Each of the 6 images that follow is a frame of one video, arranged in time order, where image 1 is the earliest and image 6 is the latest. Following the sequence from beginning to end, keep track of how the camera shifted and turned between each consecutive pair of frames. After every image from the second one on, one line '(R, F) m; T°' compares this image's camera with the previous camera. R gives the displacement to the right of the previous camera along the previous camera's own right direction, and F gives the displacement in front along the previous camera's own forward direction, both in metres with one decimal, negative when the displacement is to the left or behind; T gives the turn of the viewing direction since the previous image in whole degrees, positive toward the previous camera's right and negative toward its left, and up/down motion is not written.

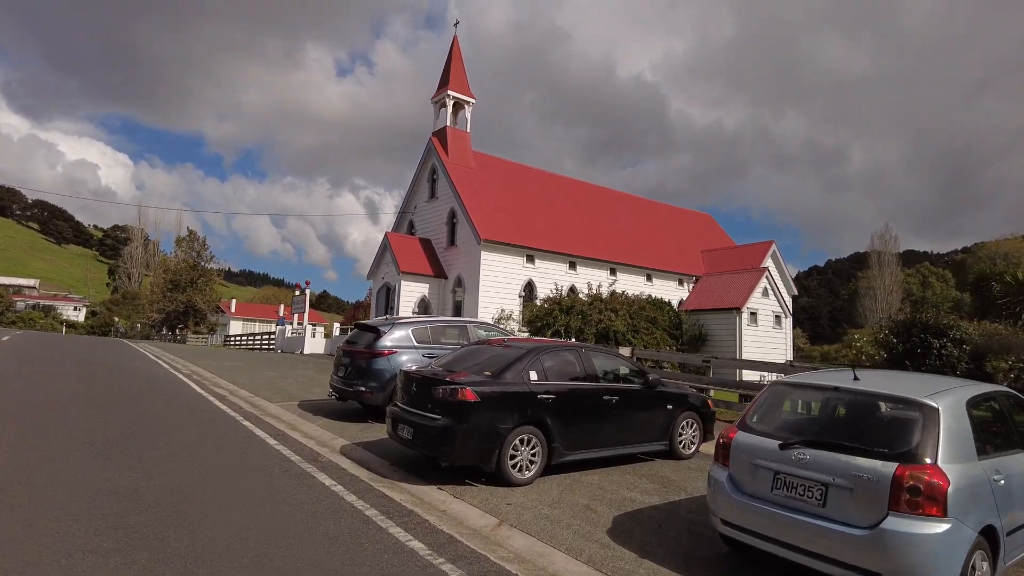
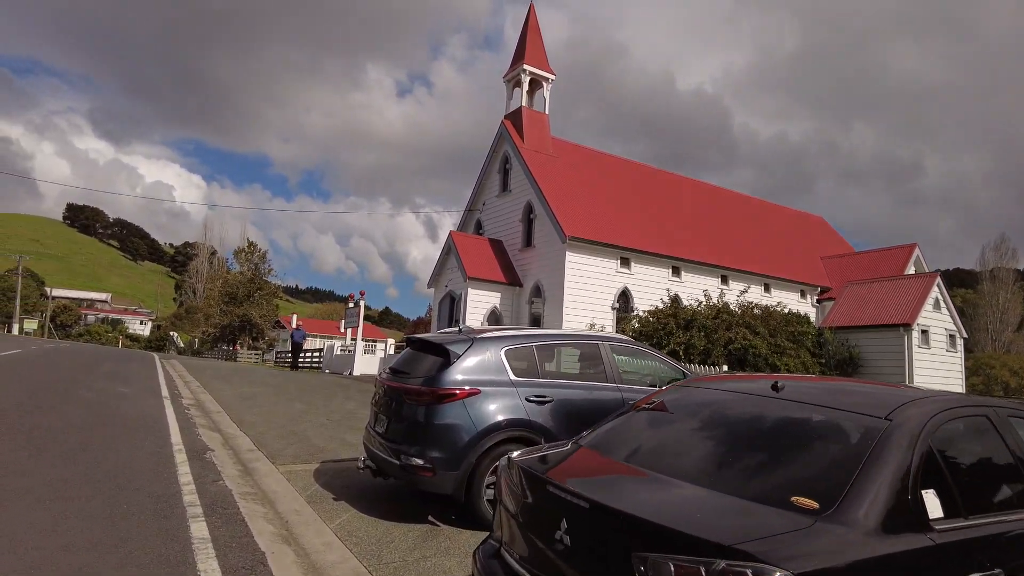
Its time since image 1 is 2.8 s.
(-1.1, +4.9) m; -5°
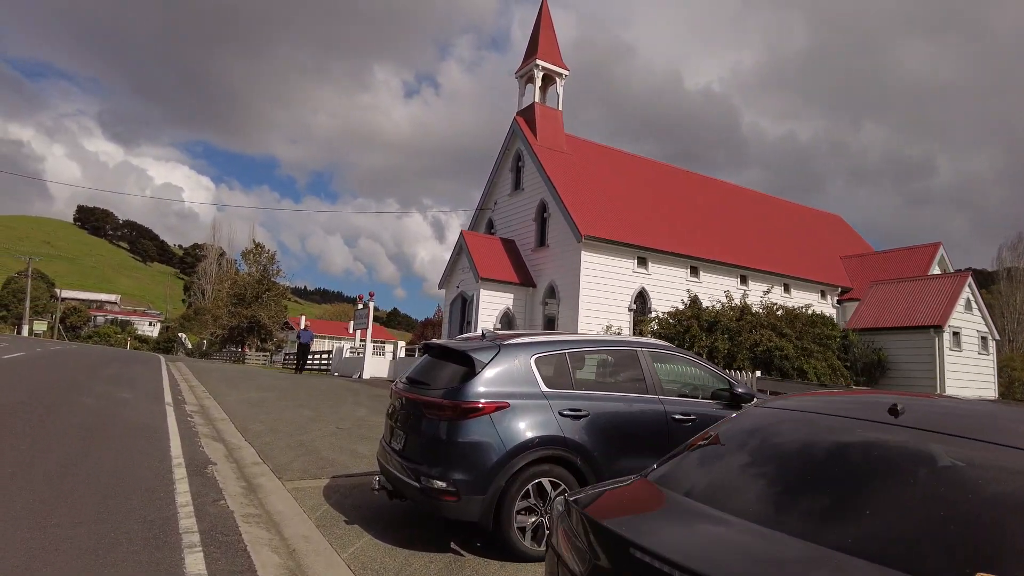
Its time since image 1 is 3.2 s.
(-0.2, +0.6) m; -1°
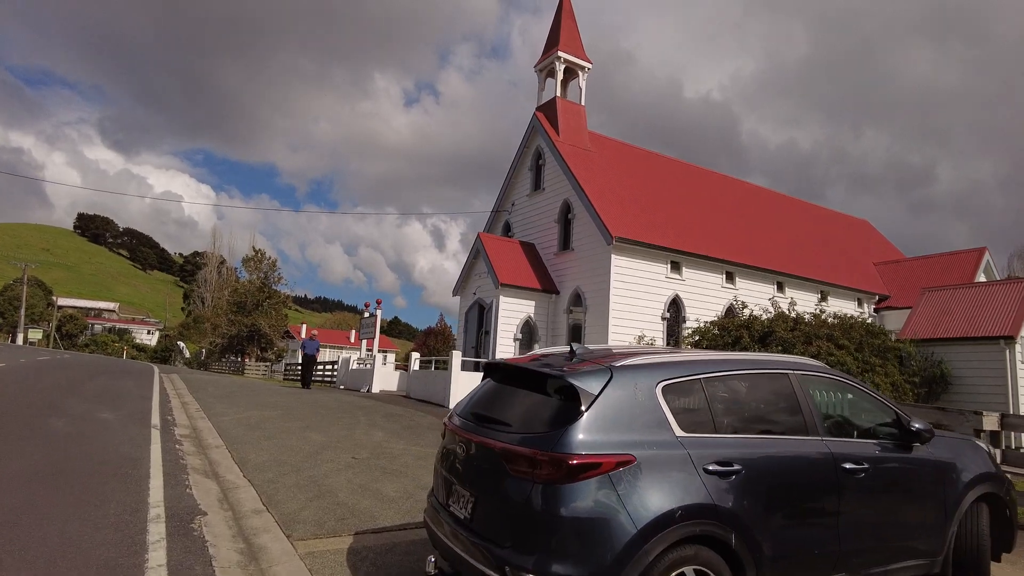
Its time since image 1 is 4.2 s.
(-0.7, +1.7) m; 0°
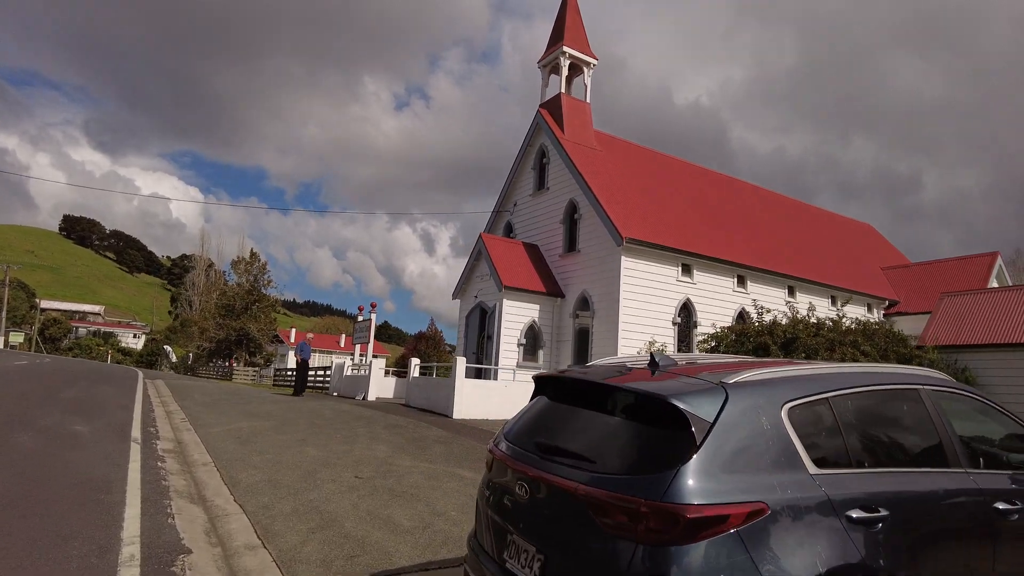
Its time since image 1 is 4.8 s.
(-0.4, +0.9) m; +1°
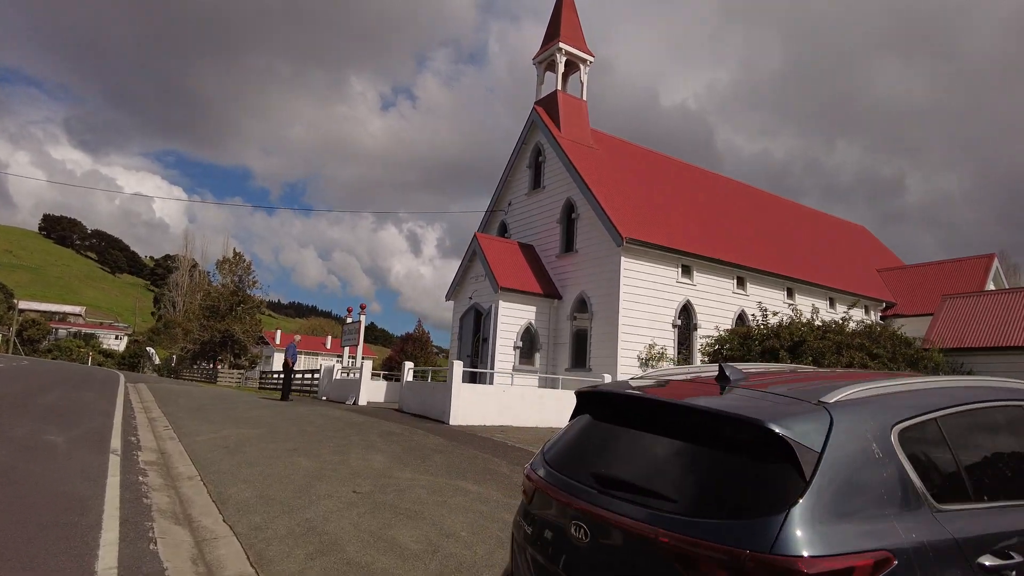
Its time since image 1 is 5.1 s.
(-0.3, +0.5) m; +1°
